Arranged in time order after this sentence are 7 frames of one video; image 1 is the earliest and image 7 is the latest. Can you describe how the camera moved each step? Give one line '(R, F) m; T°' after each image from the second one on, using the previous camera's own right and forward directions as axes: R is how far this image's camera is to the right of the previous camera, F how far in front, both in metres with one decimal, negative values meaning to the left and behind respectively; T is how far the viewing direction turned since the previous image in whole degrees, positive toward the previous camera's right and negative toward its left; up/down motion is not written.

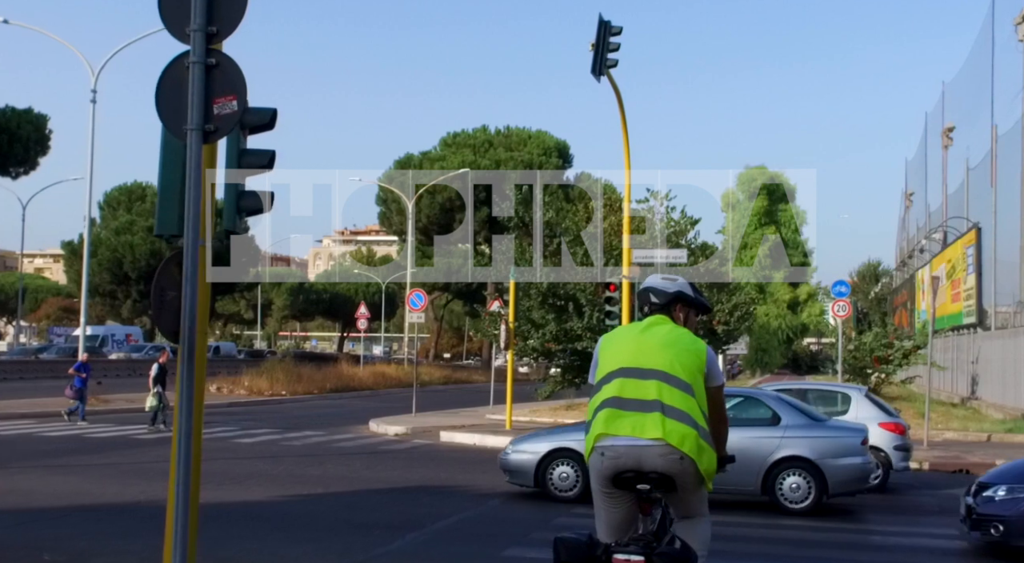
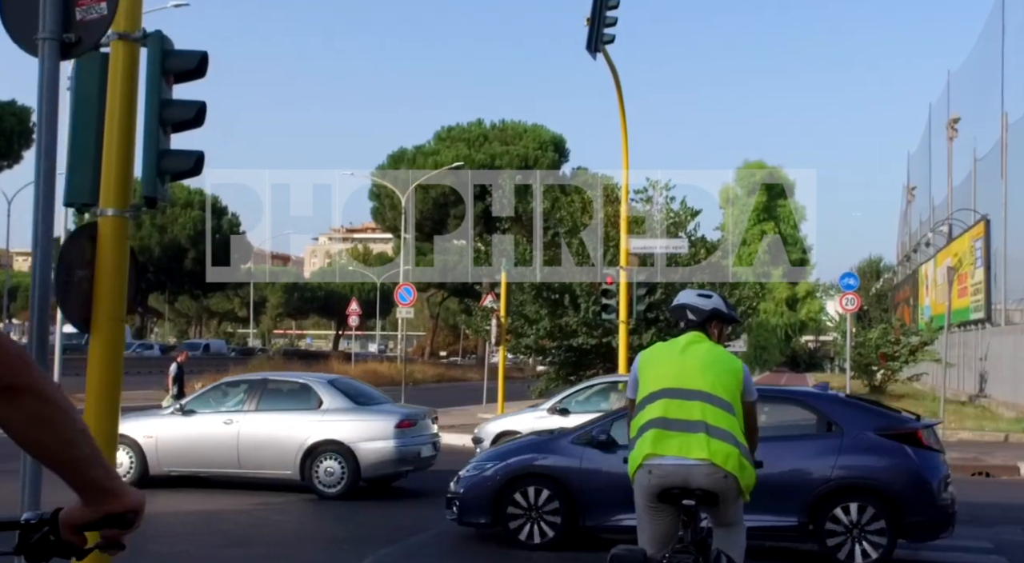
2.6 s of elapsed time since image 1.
(+0.1, +1.0) m; 0°
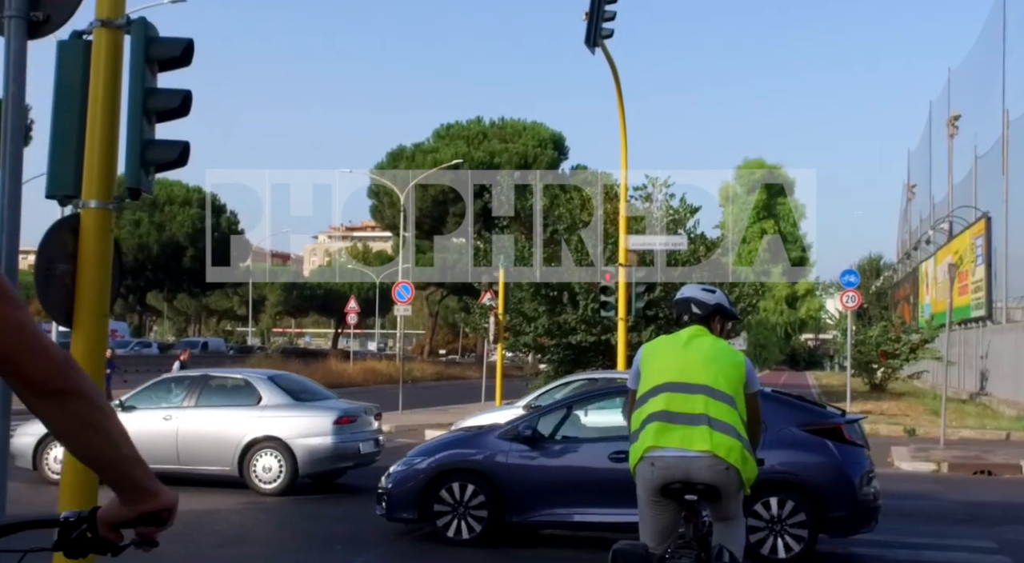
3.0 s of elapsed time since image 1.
(0.0, +0.1) m; 0°
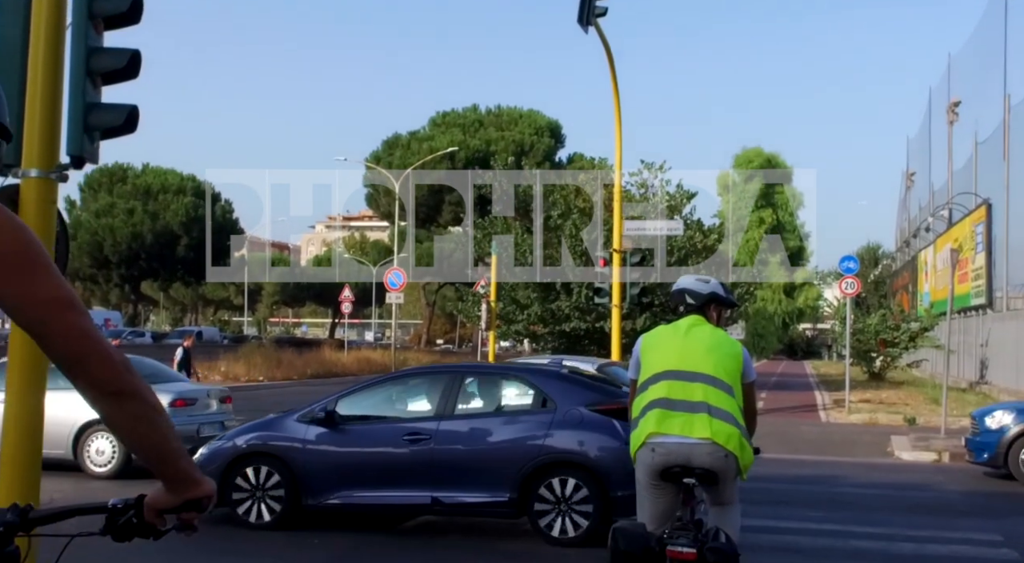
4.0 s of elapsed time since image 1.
(+0.1, +0.4) m; 0°
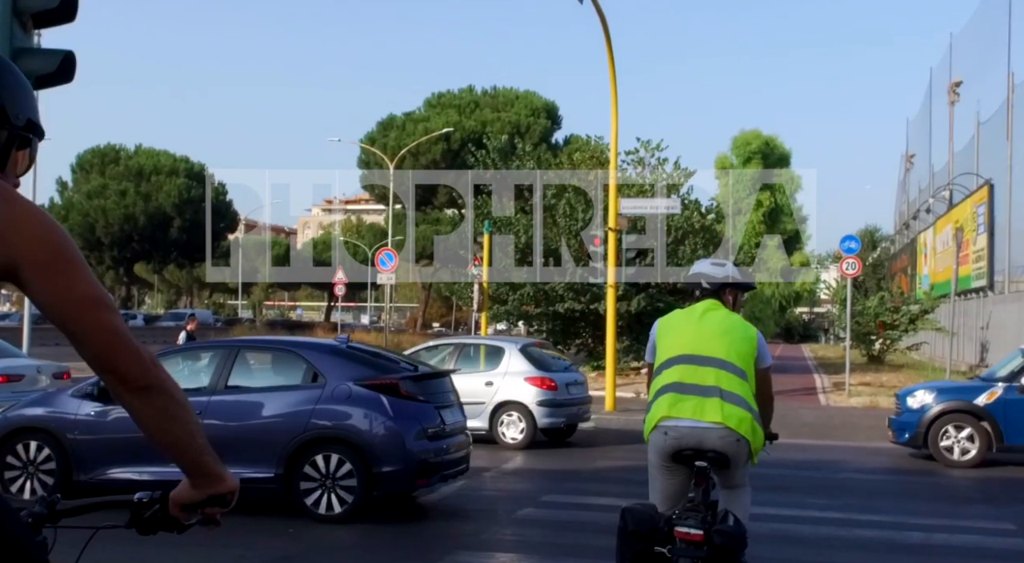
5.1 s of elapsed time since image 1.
(+0.1, +0.5) m; 0°
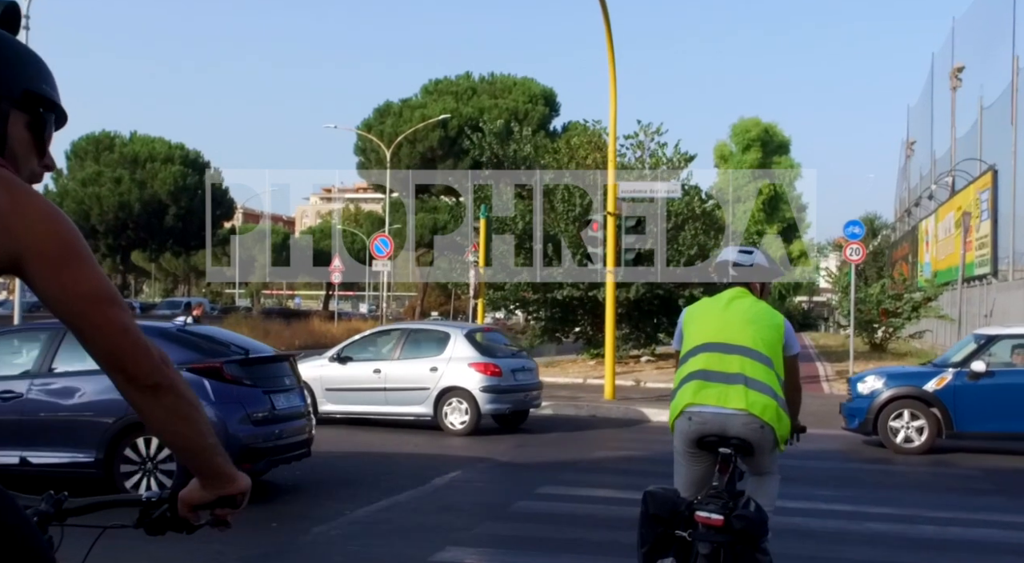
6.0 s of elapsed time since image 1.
(0.0, +0.4) m; 0°
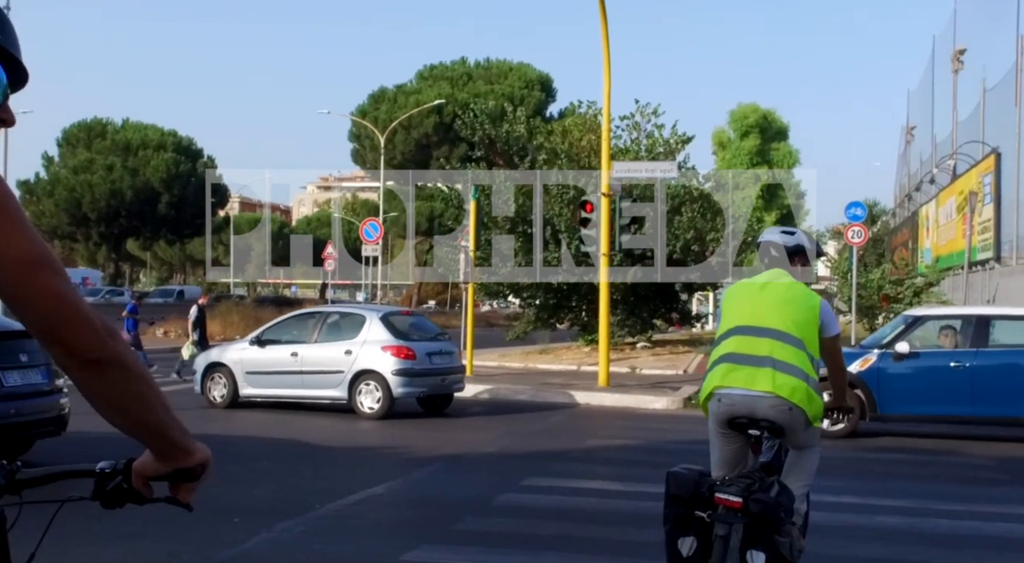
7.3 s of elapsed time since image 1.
(+0.1, +0.5) m; 0°
